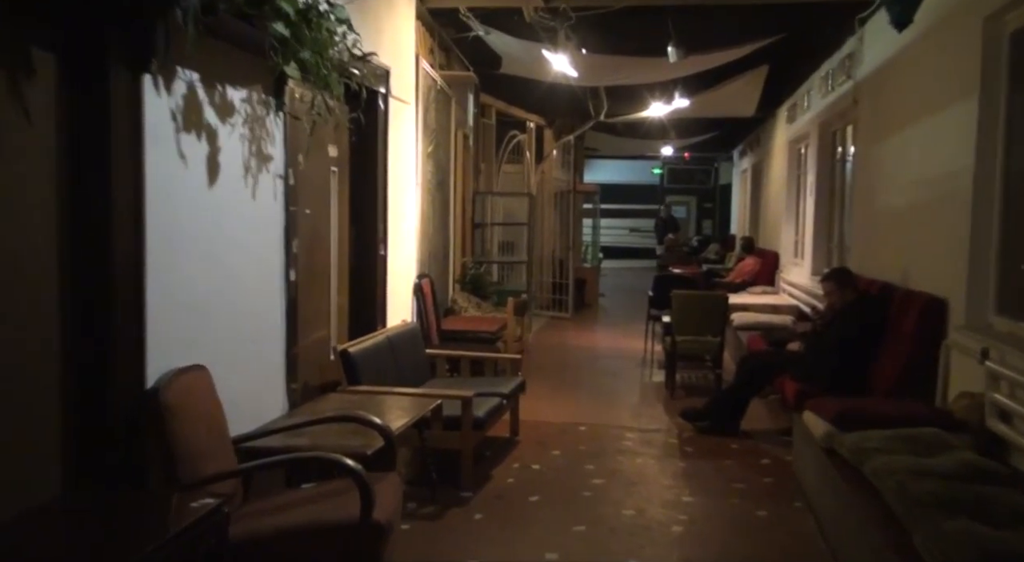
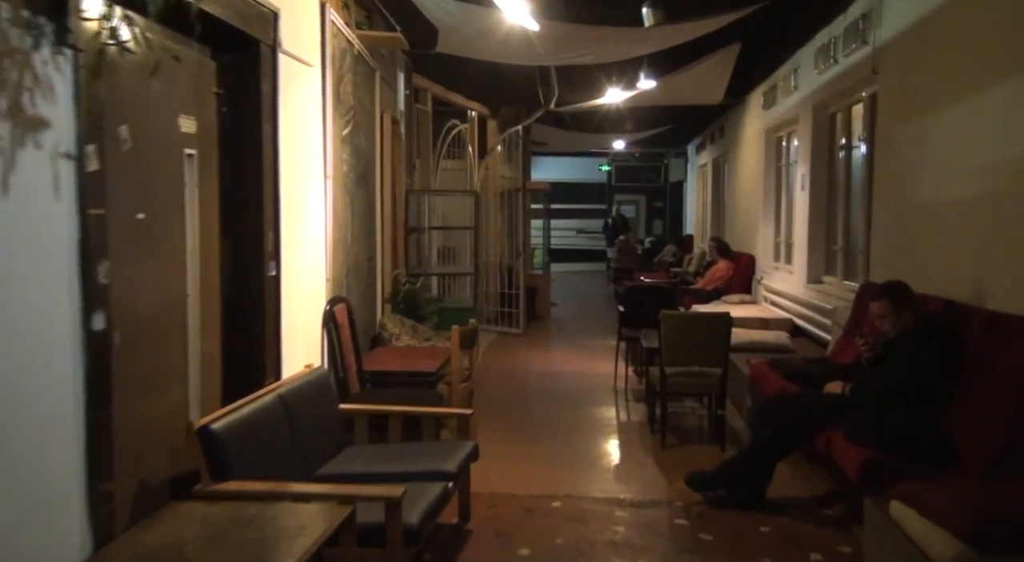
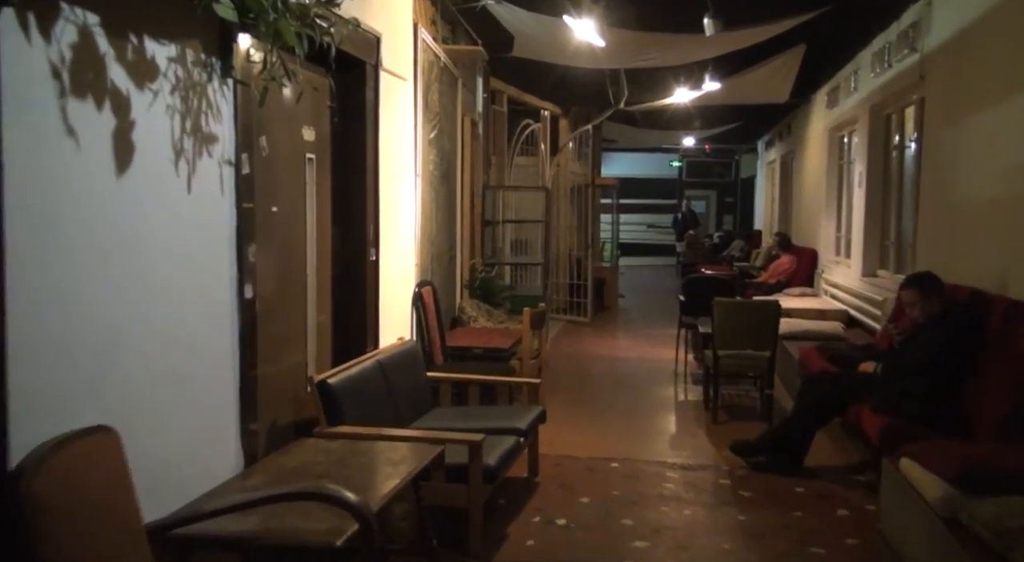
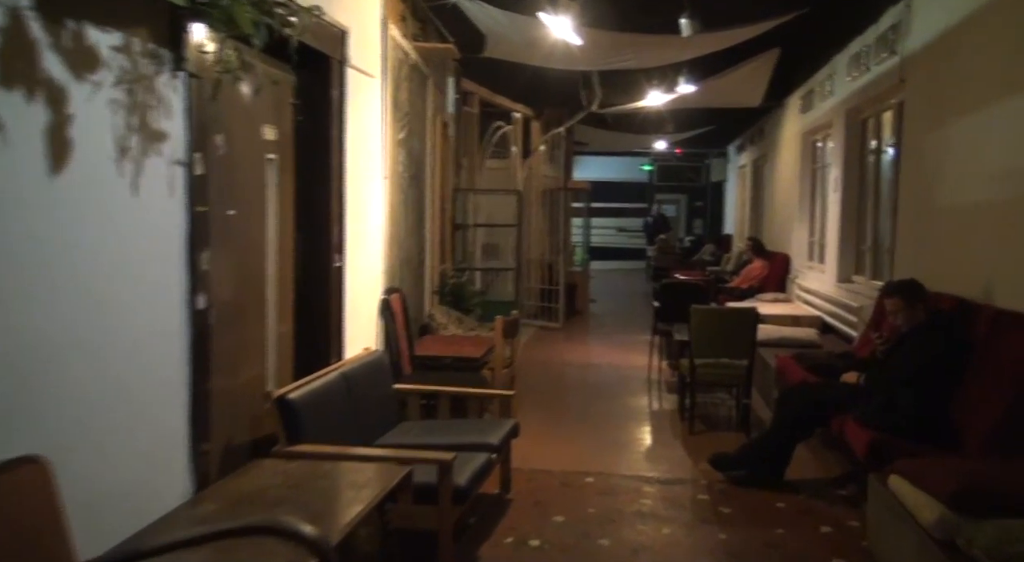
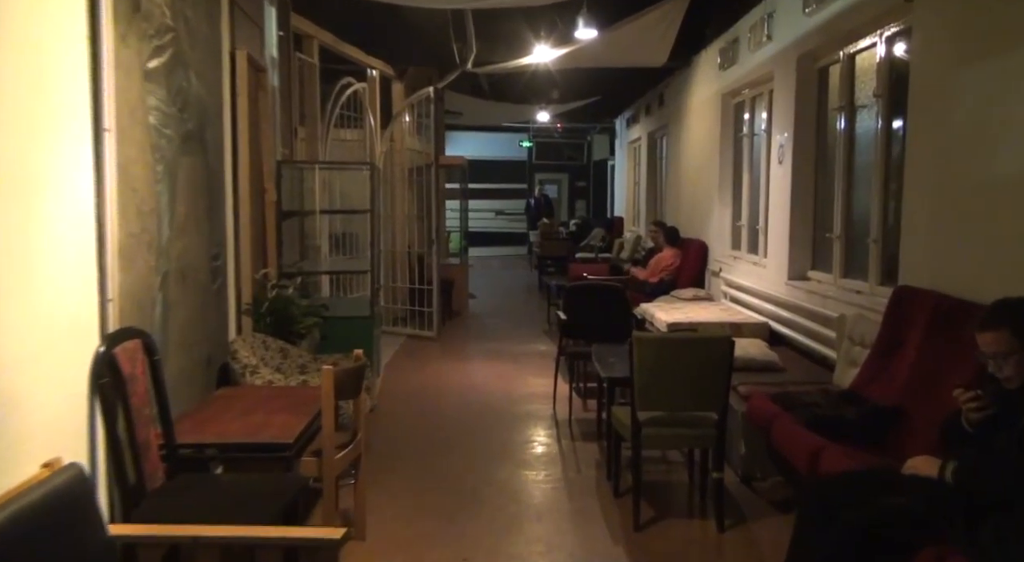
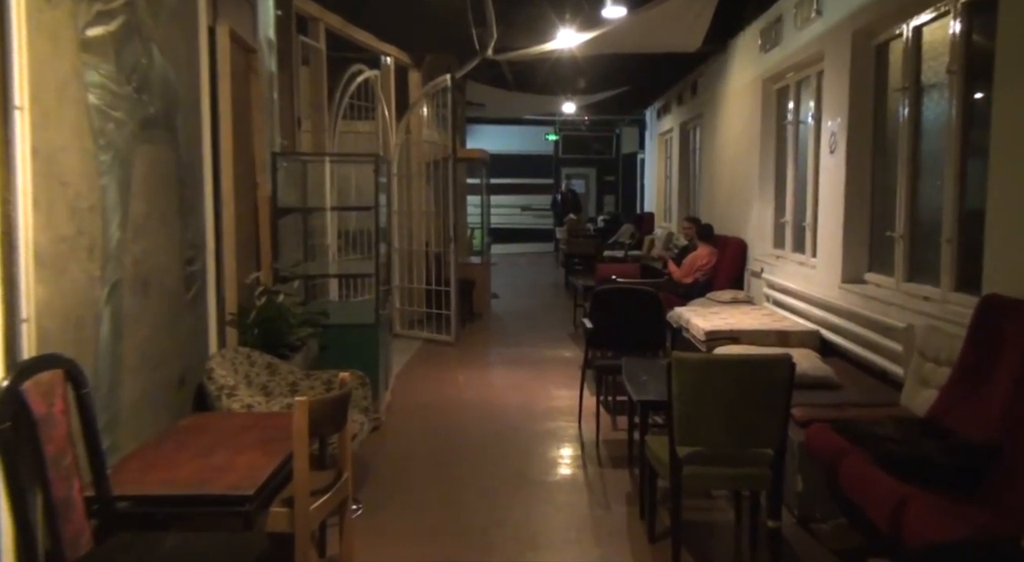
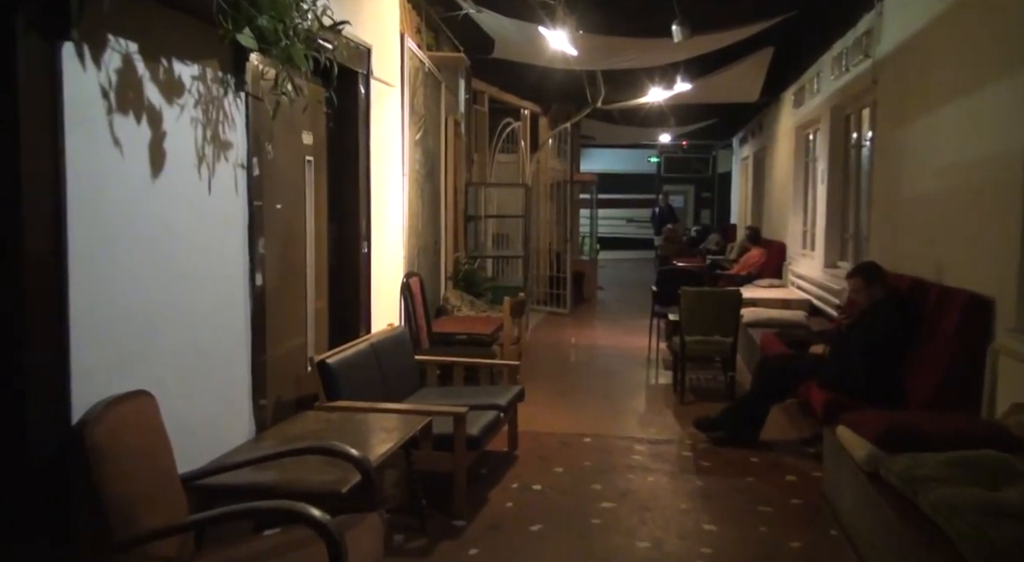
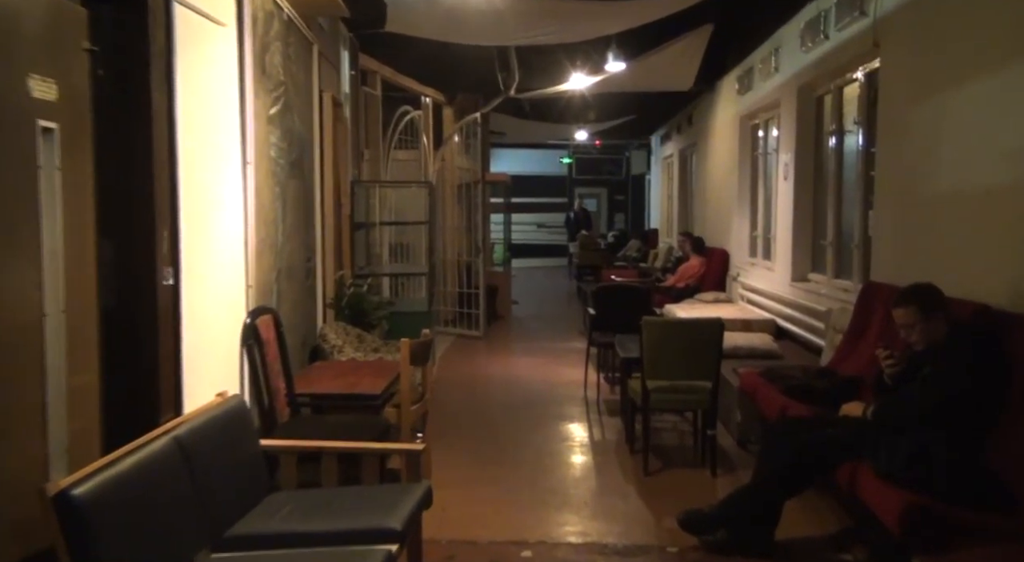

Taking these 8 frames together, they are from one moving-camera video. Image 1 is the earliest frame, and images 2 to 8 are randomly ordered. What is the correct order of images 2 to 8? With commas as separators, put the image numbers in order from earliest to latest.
7, 3, 4, 2, 8, 5, 6
